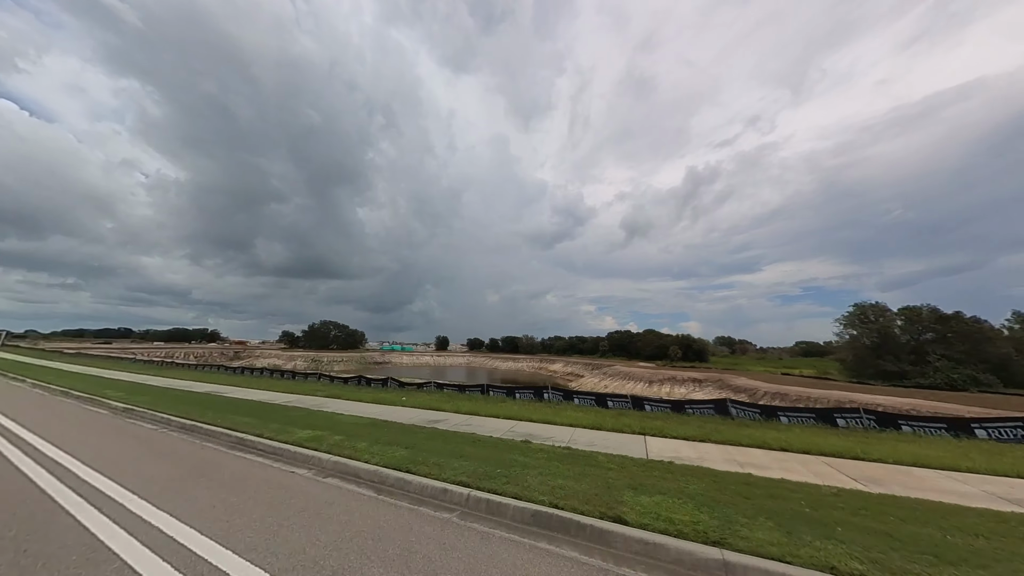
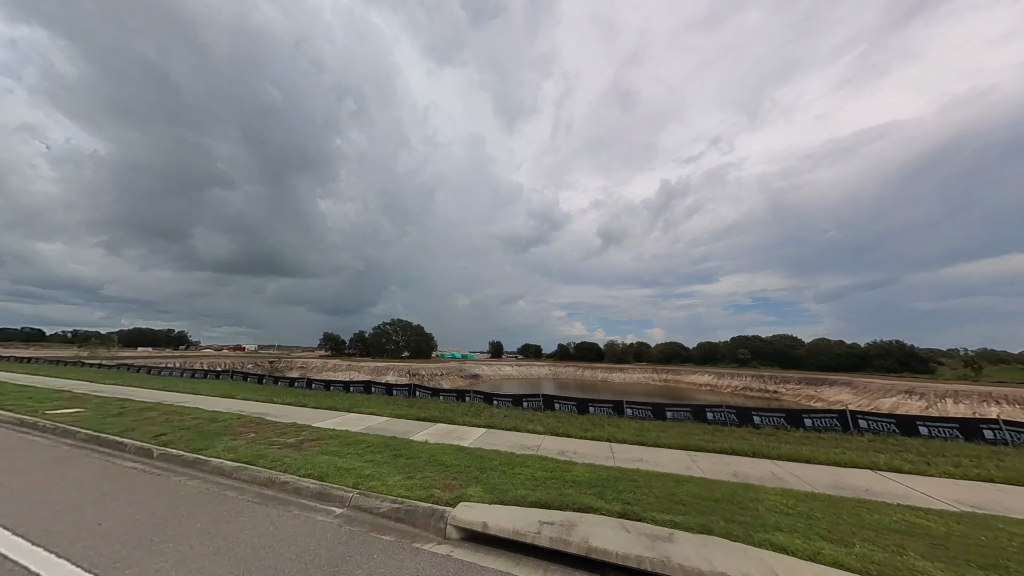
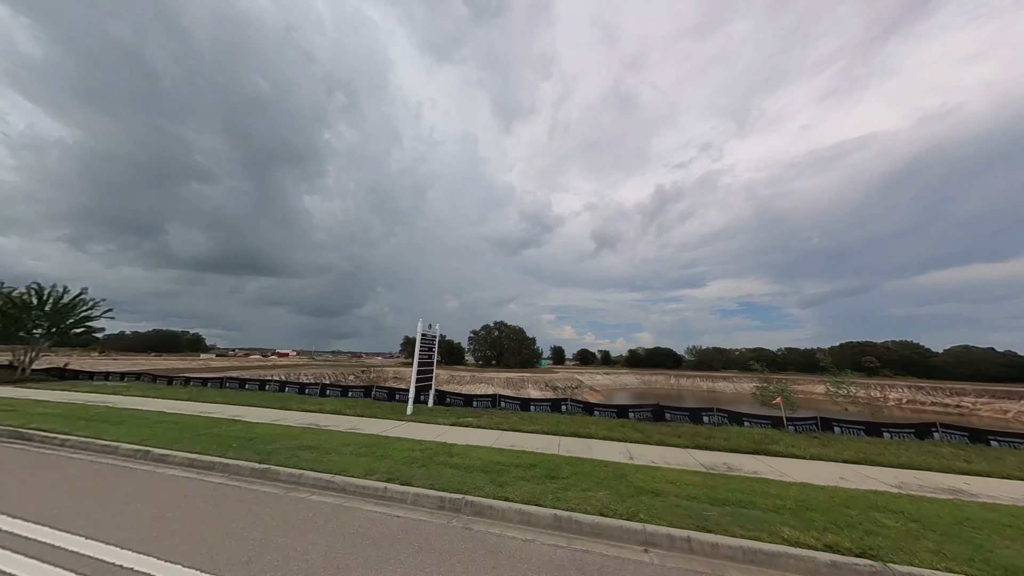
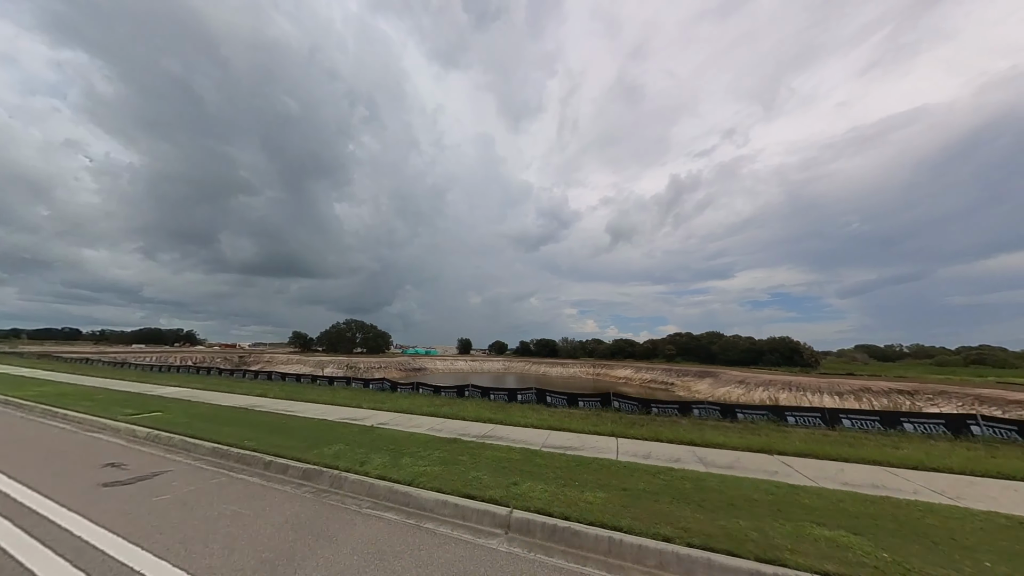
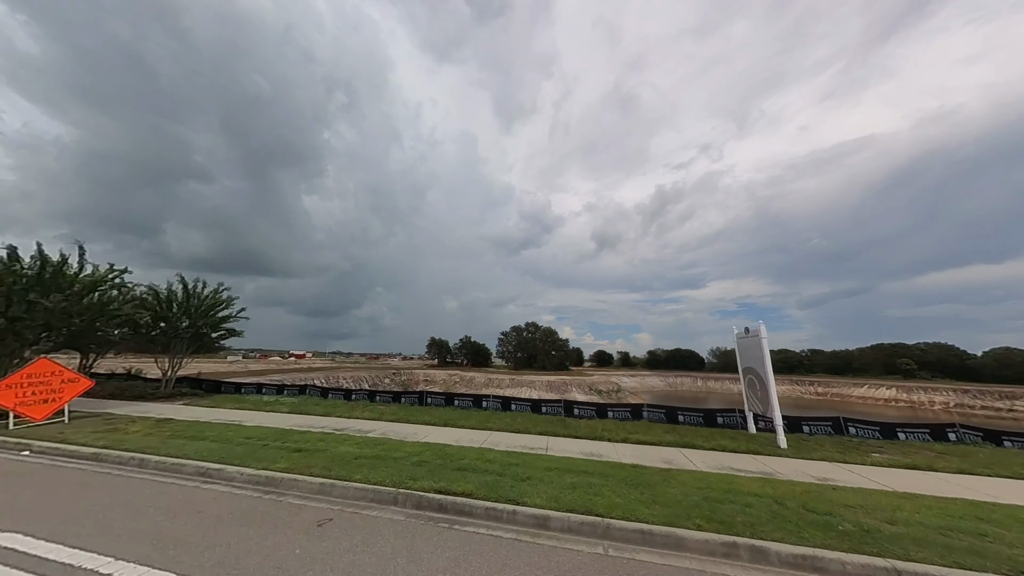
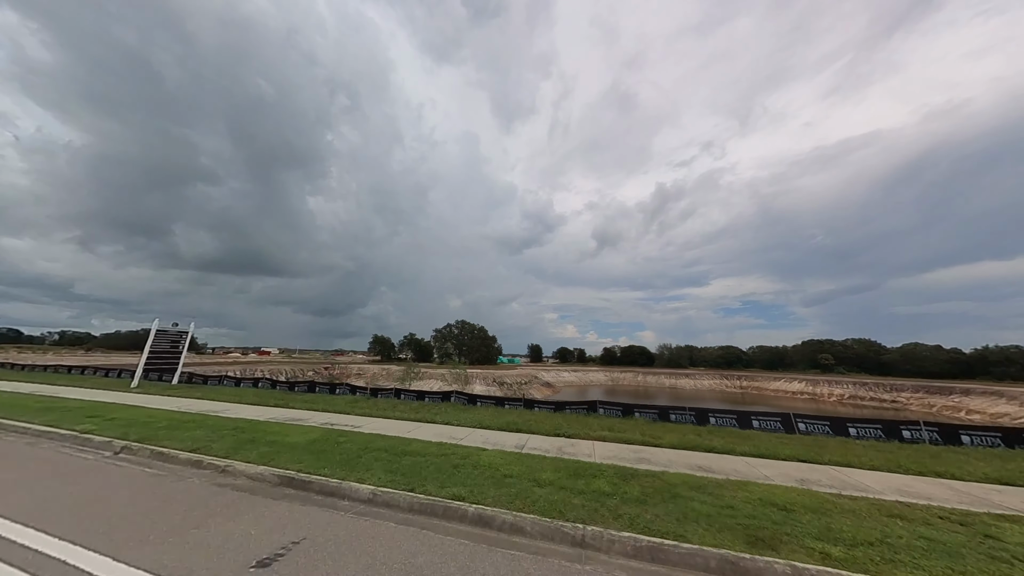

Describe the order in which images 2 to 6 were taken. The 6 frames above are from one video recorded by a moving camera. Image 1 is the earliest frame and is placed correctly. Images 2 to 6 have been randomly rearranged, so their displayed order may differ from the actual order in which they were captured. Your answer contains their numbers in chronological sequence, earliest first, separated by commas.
4, 2, 6, 3, 5
